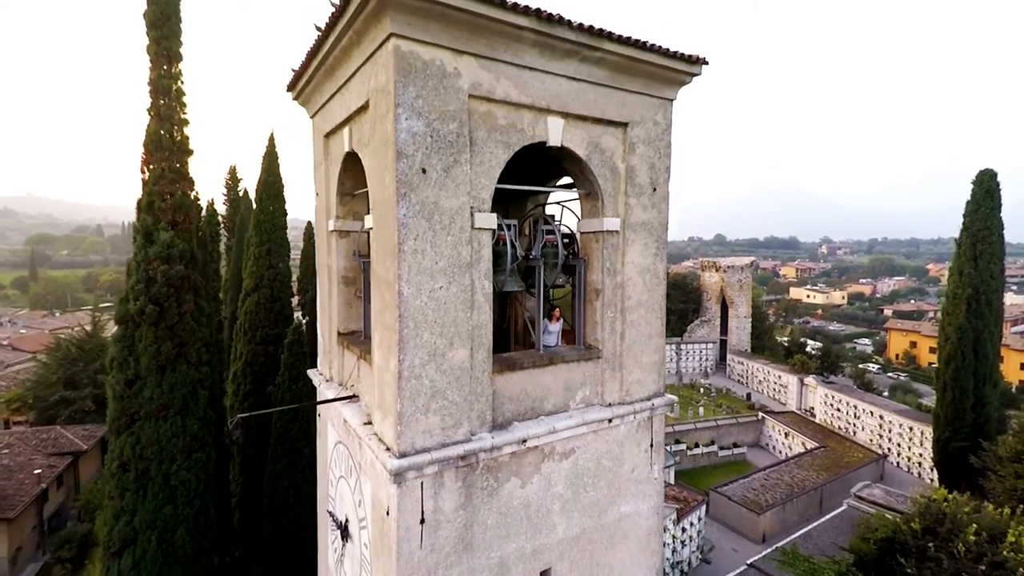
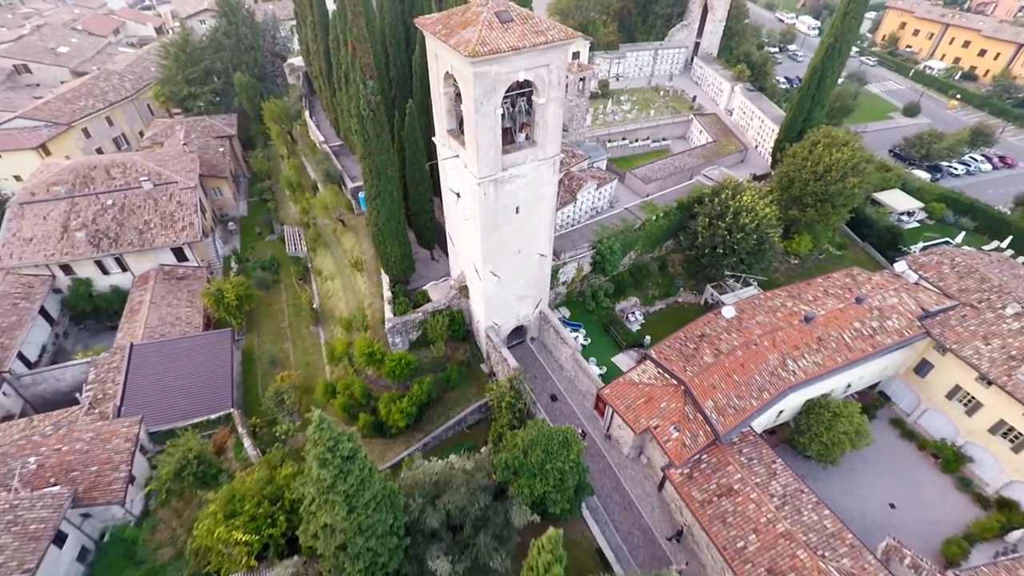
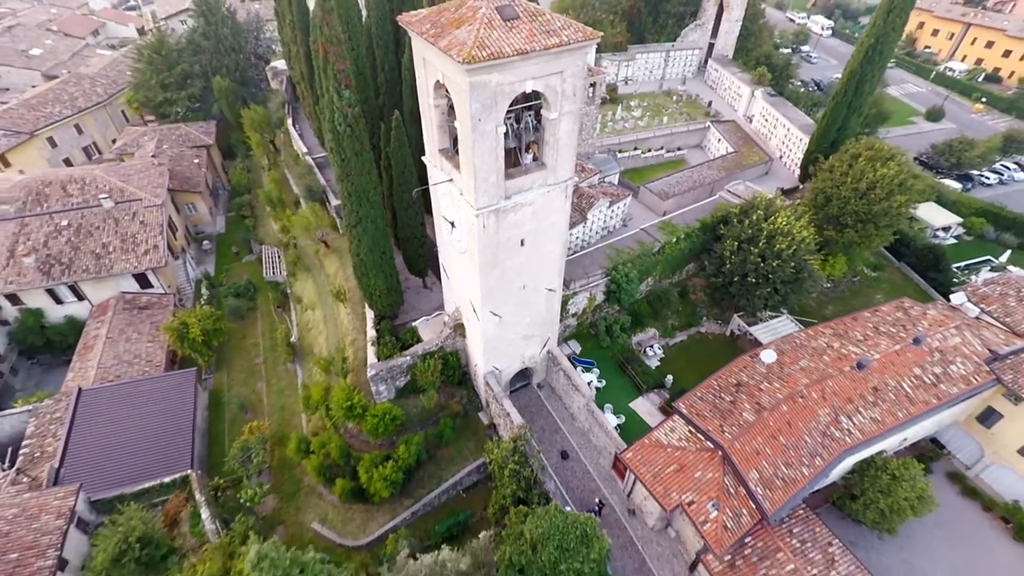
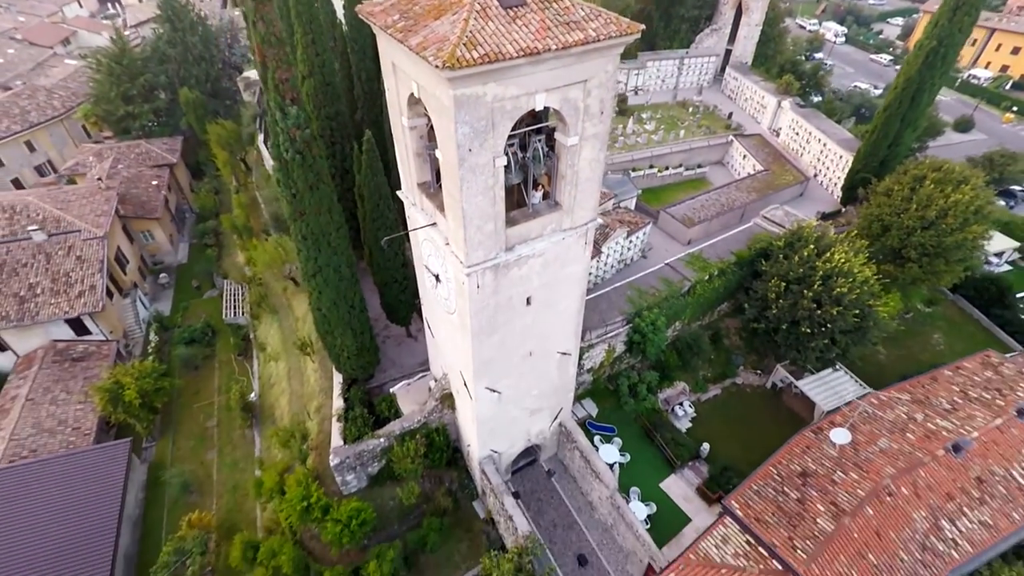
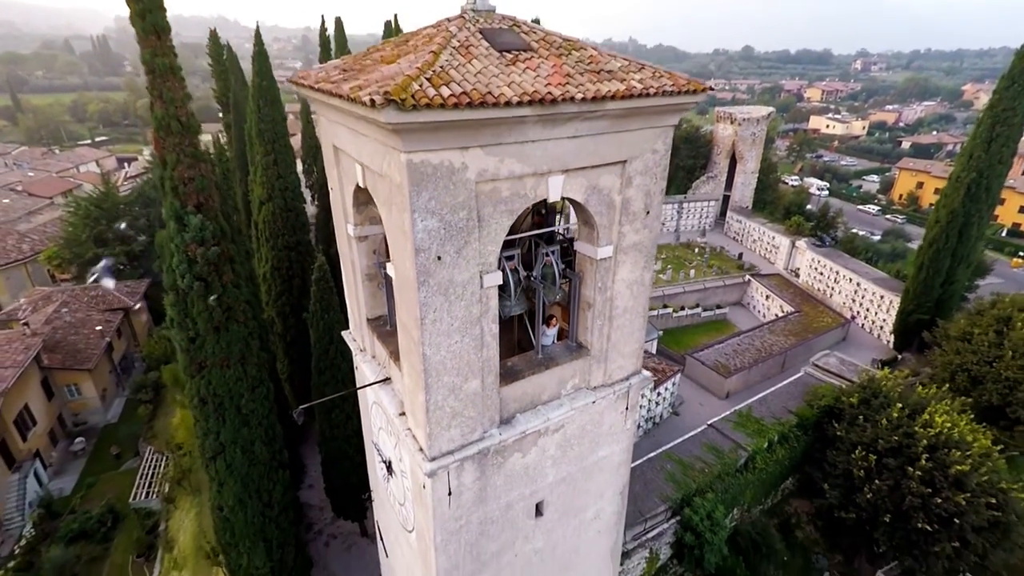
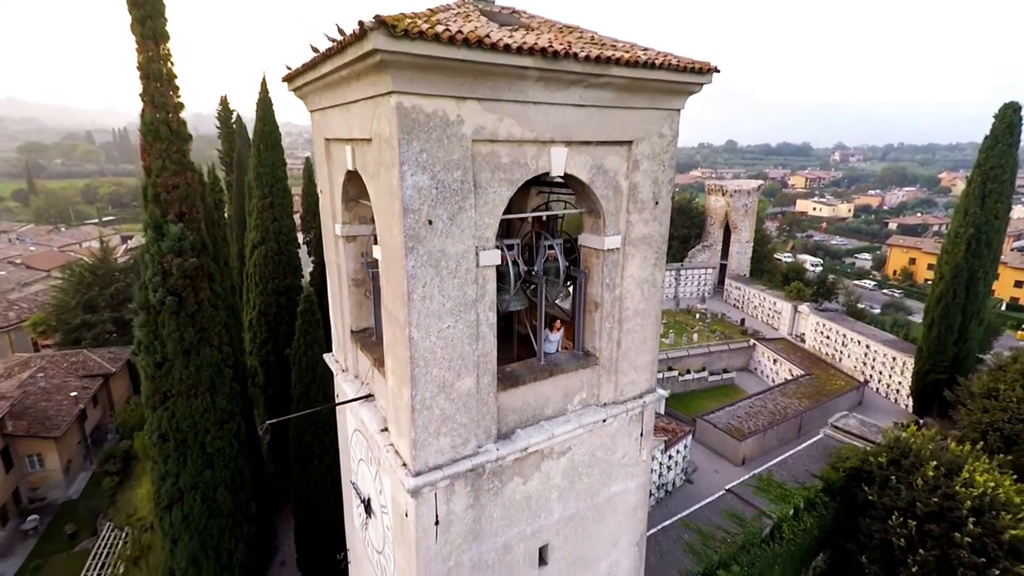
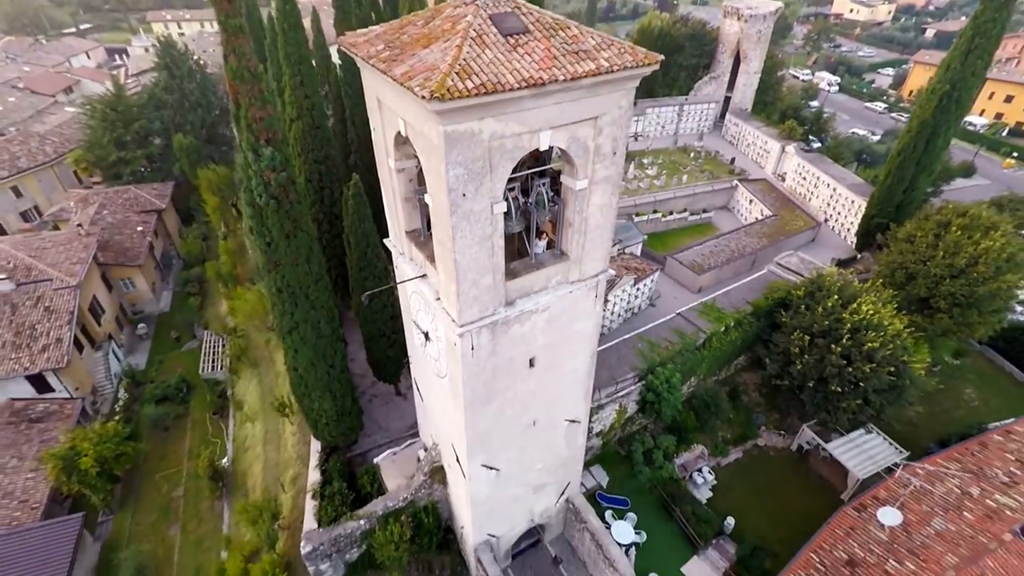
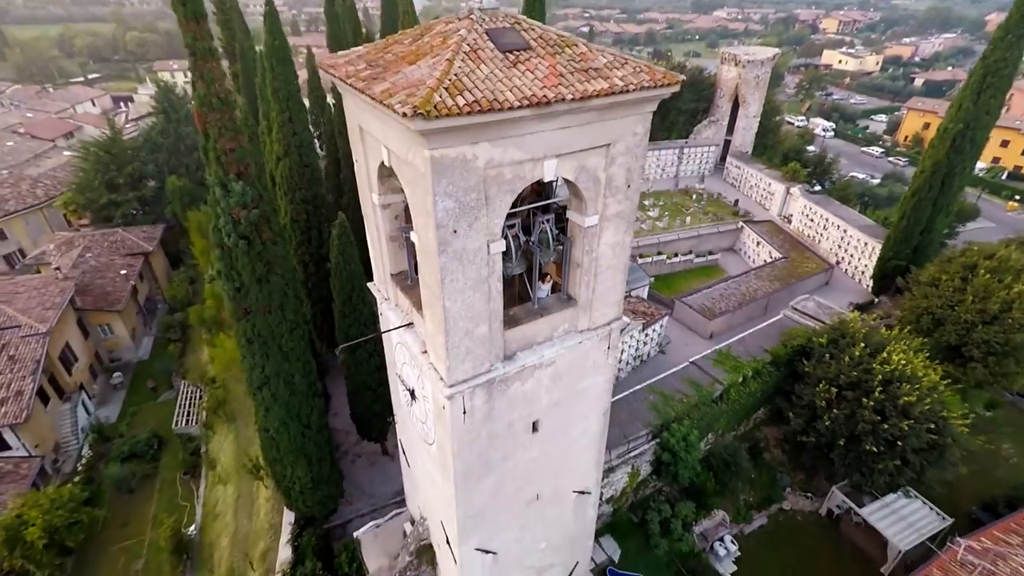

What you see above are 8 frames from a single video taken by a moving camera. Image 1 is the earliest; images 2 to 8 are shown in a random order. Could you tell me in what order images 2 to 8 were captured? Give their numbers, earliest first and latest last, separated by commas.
6, 5, 8, 7, 4, 3, 2
